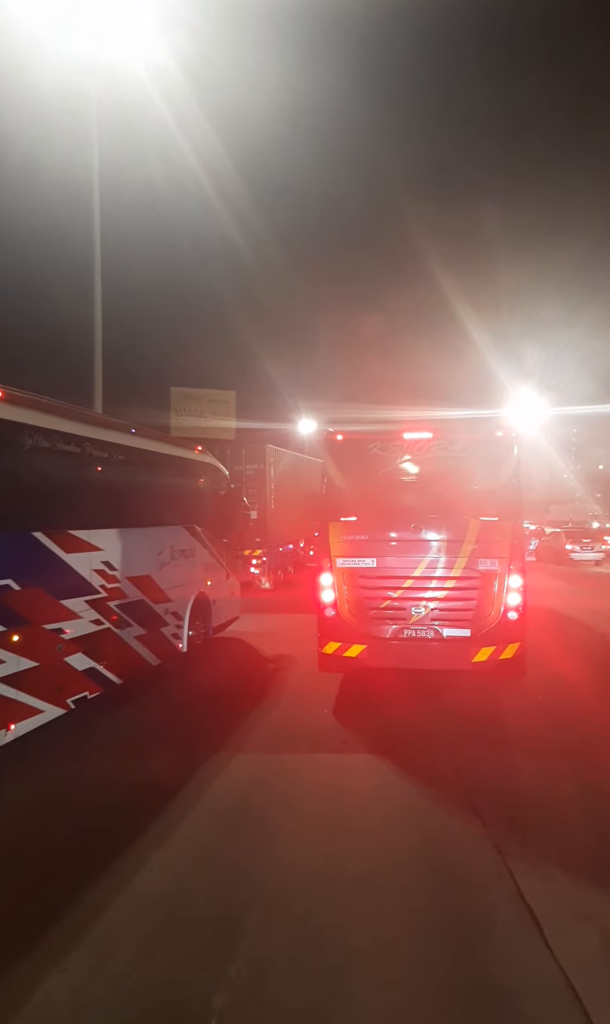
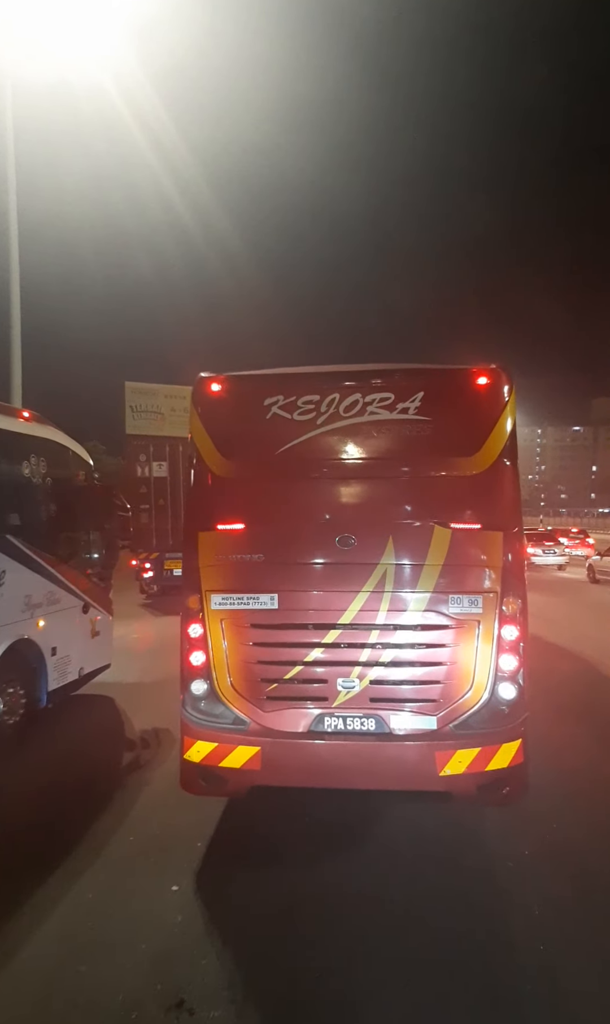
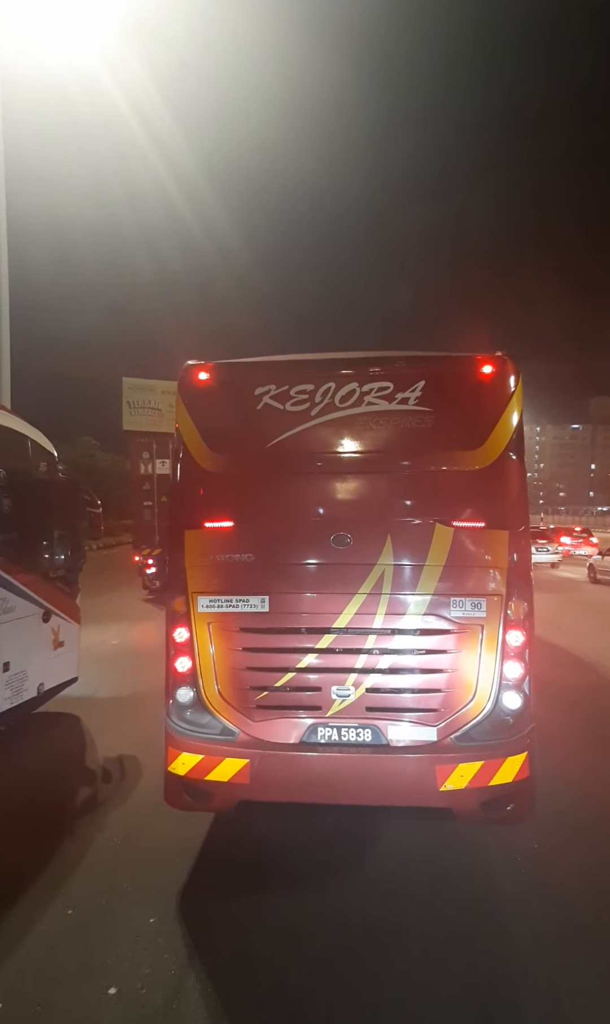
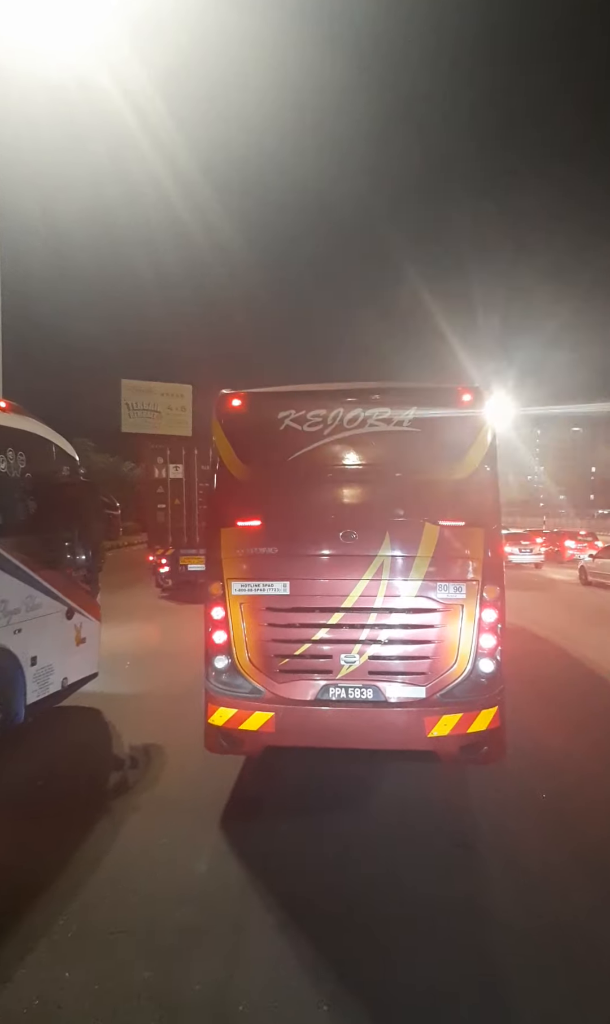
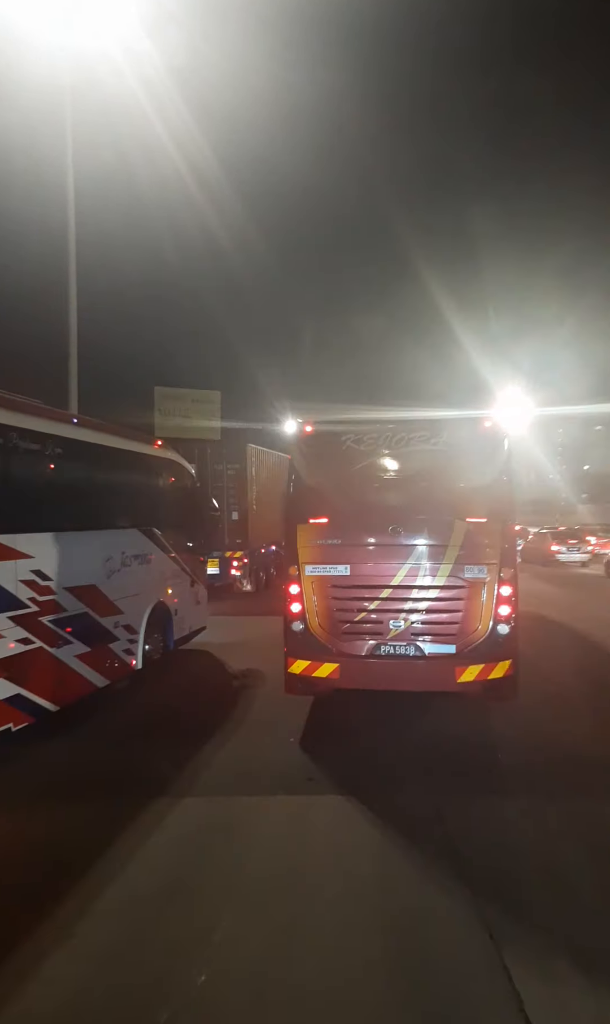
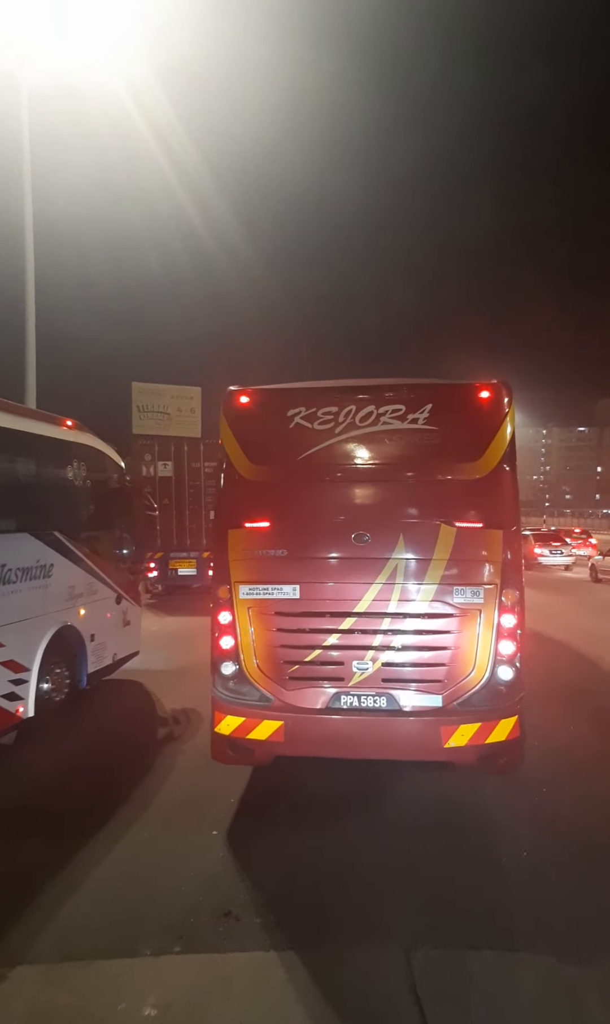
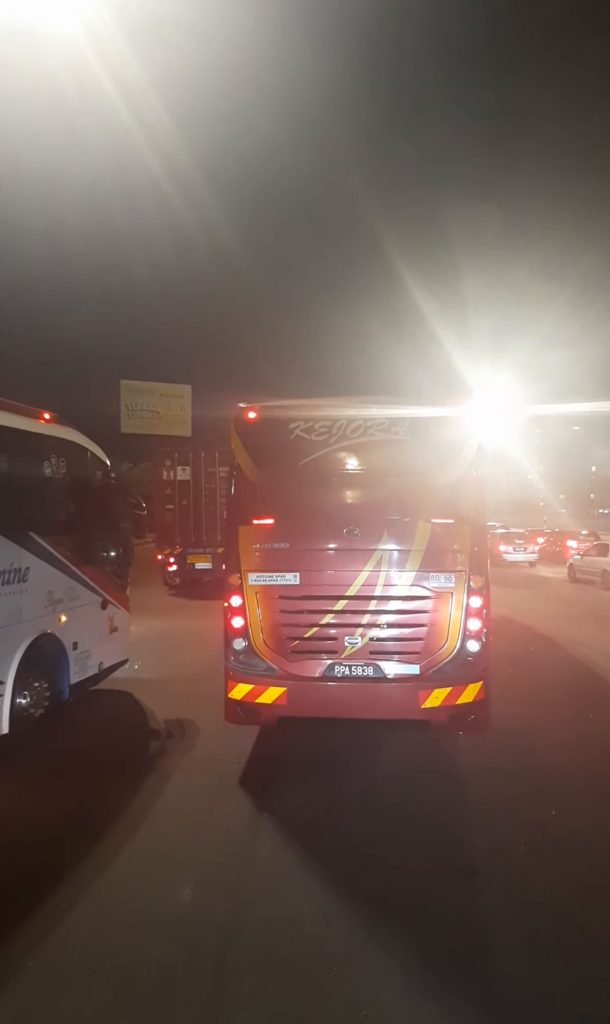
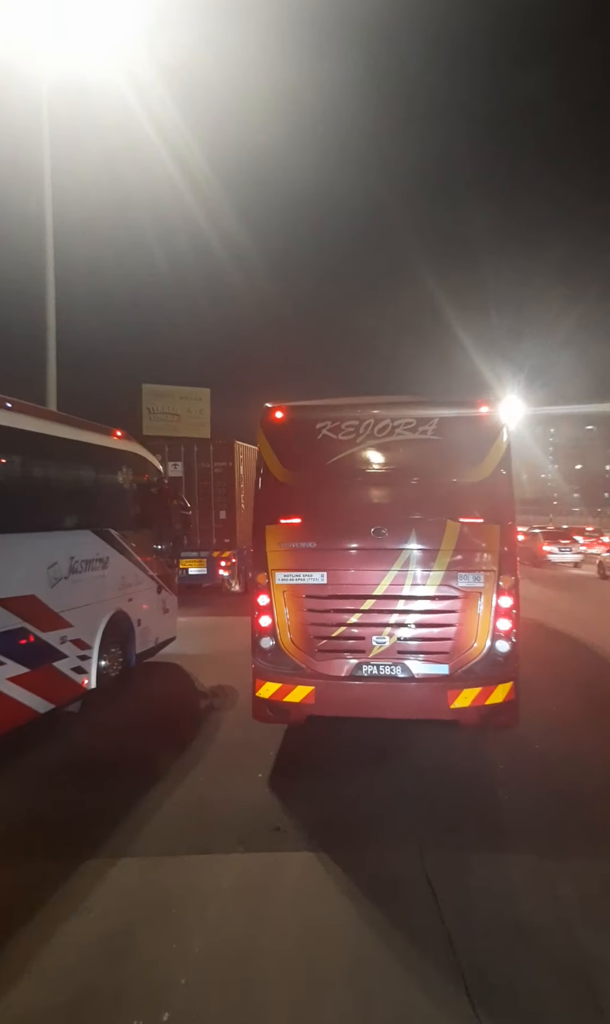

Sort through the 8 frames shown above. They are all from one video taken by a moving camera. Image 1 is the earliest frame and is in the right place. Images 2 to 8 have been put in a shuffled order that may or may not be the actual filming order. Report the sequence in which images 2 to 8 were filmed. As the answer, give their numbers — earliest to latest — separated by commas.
5, 8, 6, 2, 3, 4, 7
